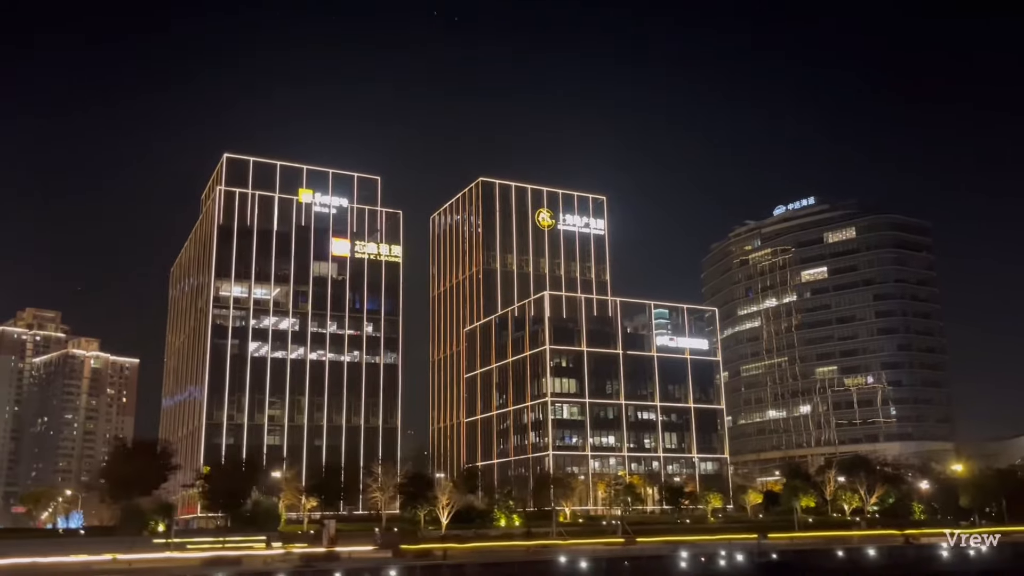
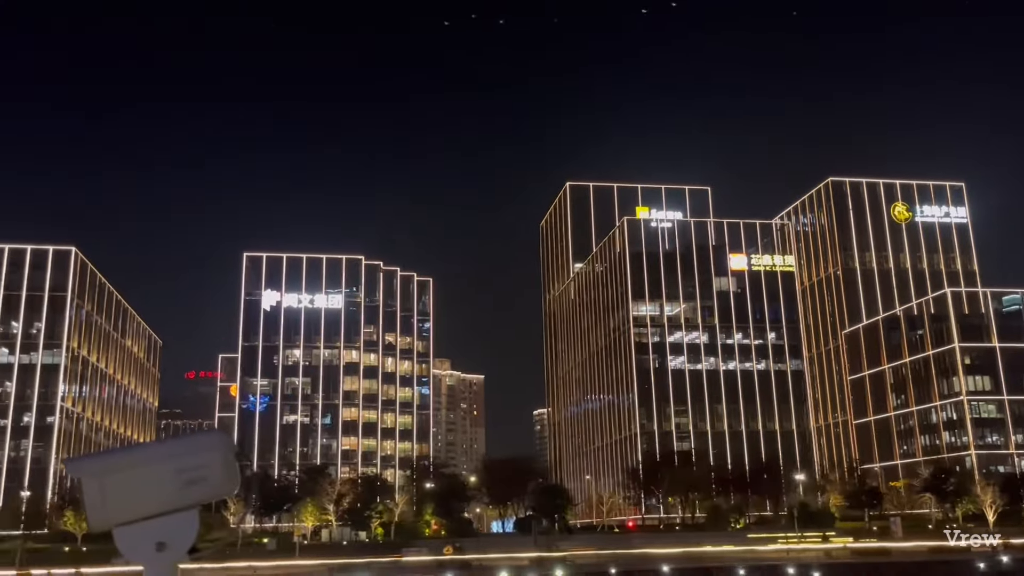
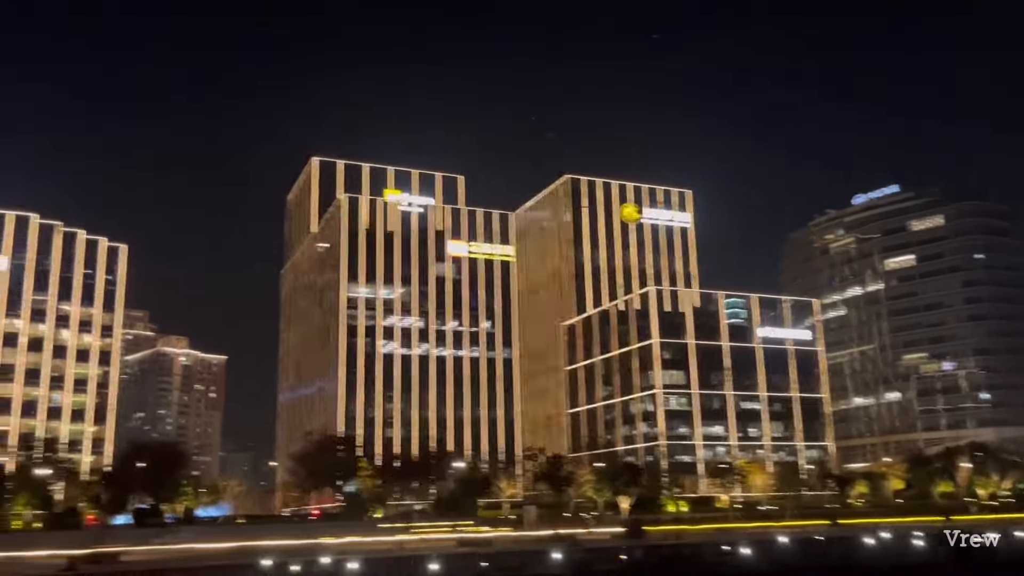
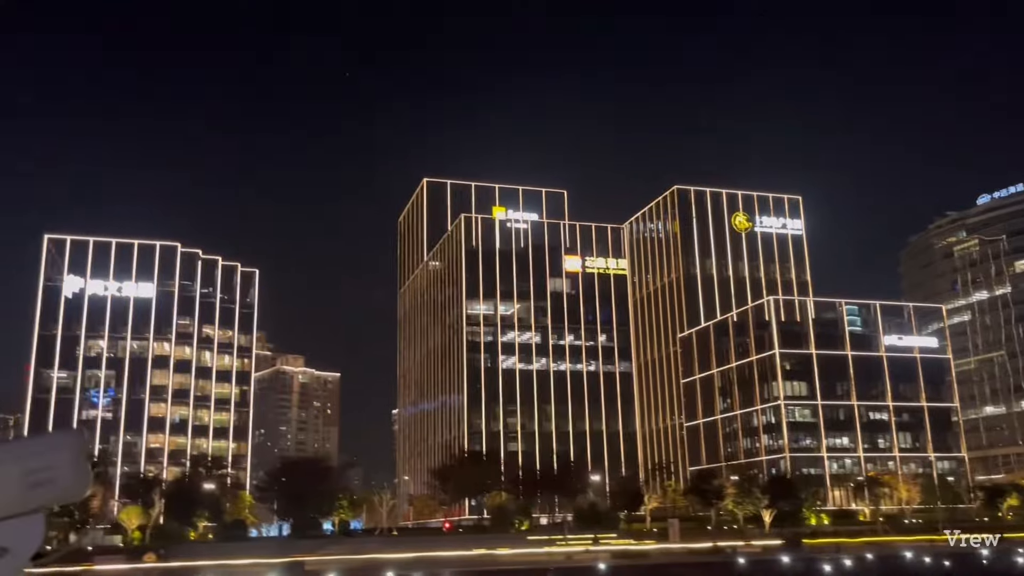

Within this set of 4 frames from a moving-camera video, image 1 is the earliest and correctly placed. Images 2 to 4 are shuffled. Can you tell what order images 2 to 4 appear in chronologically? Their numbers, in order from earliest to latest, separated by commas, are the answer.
3, 4, 2
